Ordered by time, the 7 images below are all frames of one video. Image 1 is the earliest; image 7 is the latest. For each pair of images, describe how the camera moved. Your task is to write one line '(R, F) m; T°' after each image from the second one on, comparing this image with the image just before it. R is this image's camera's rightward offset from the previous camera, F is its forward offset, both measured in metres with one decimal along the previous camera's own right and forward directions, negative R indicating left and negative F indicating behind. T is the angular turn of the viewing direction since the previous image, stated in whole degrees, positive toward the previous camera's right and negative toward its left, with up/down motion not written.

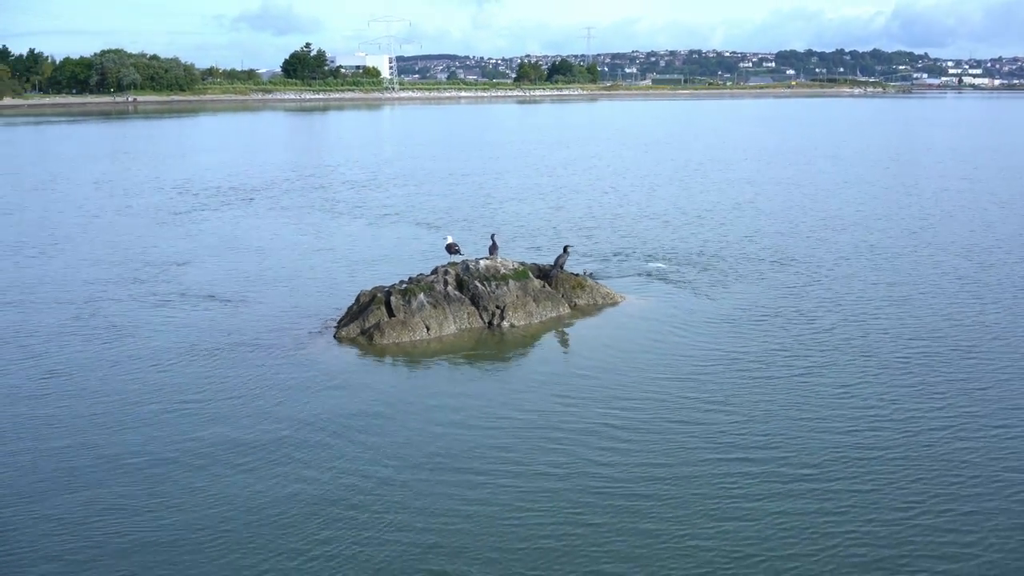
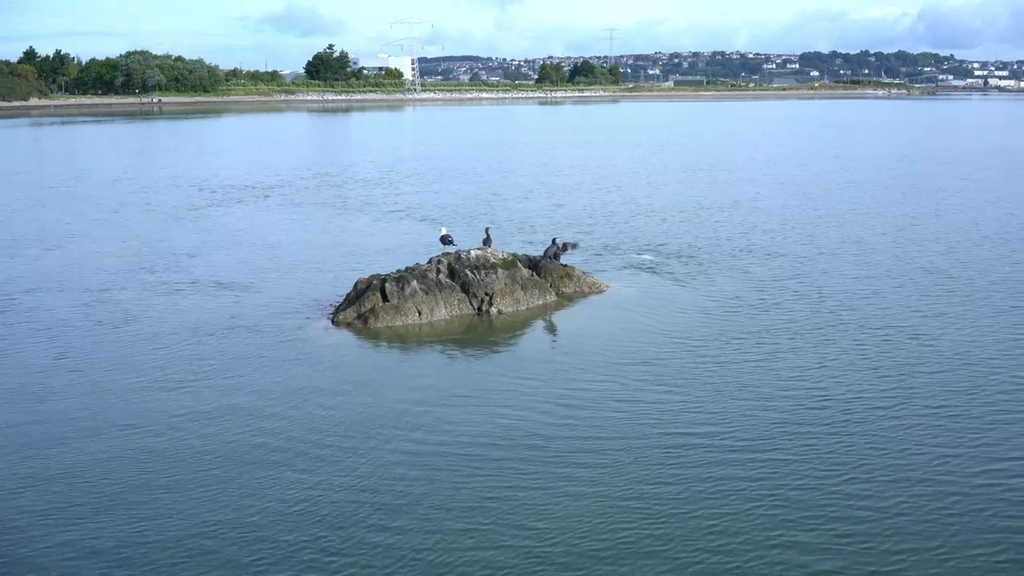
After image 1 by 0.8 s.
(+0.9, -1.6) m; -1°
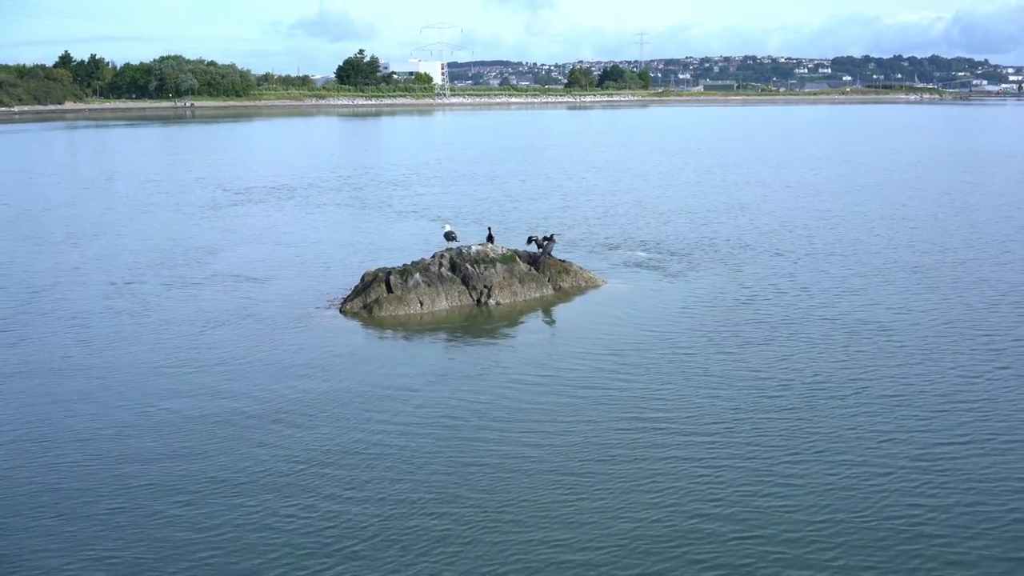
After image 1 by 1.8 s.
(+0.9, -1.7) m; -2°
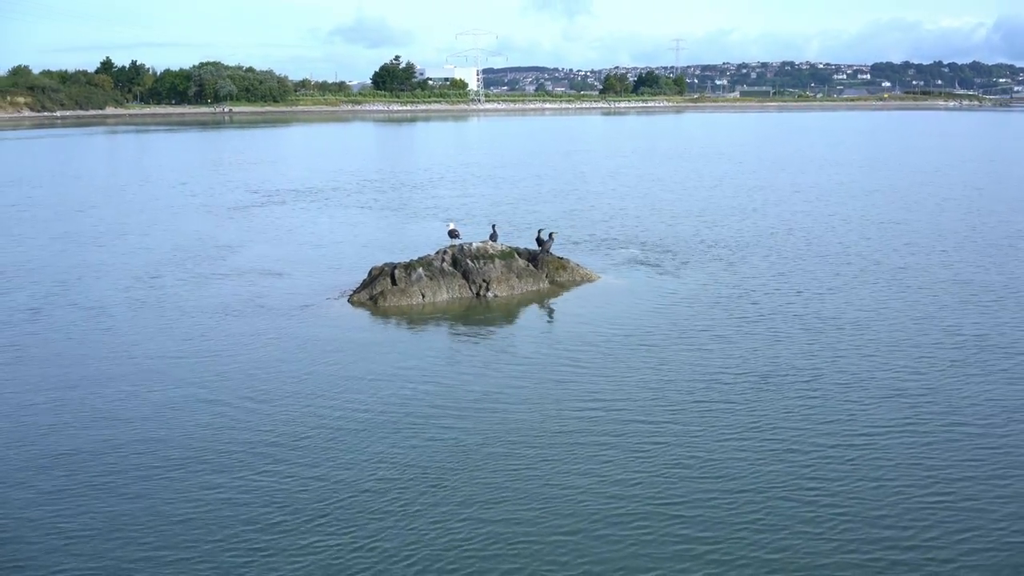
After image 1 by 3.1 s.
(+1.1, -1.9) m; -2°
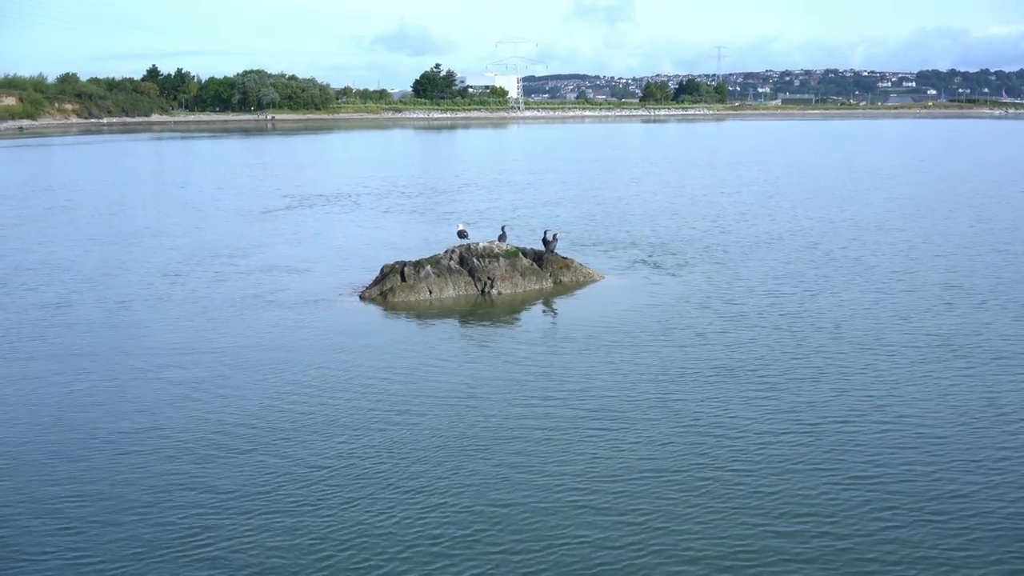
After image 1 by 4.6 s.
(+1.1, -1.6) m; -2°
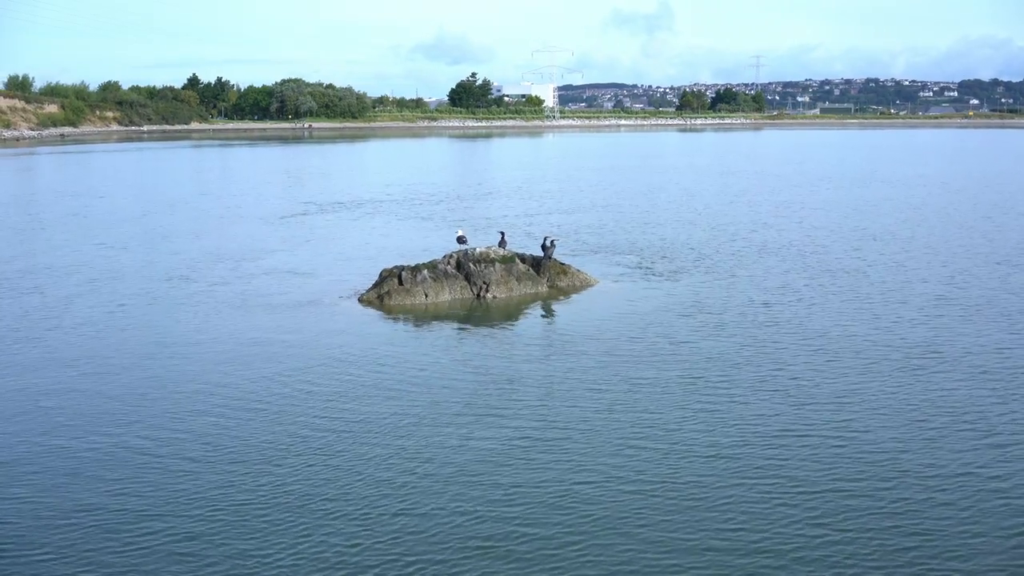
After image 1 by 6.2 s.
(+1.3, -0.7) m; -2°
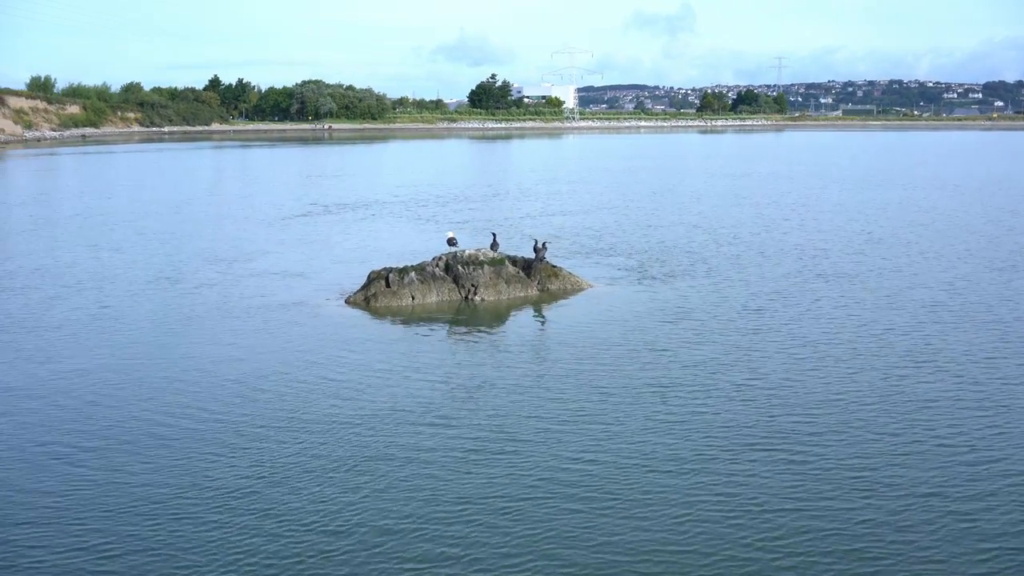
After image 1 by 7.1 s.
(+1.0, +0.5) m; -1°
